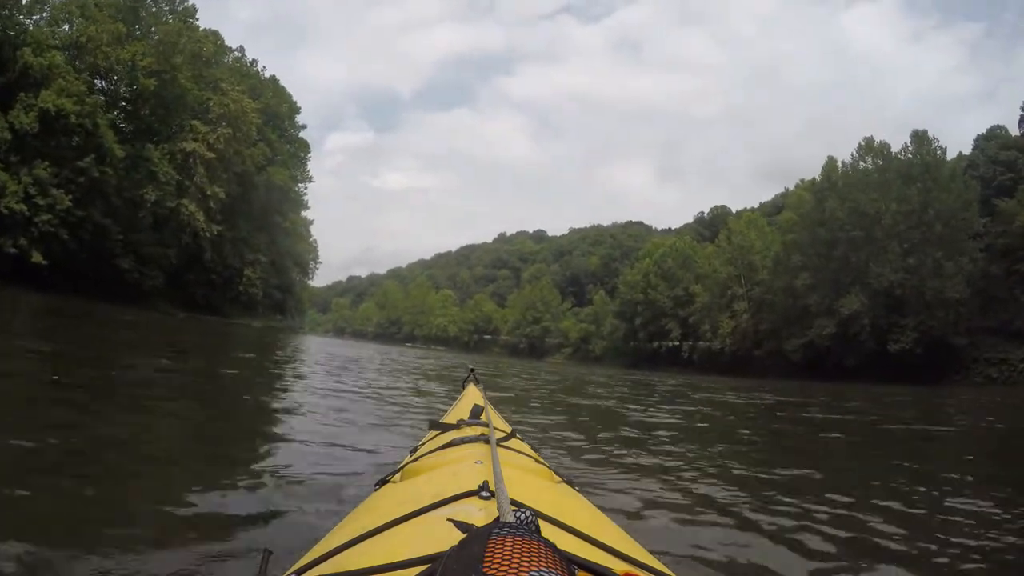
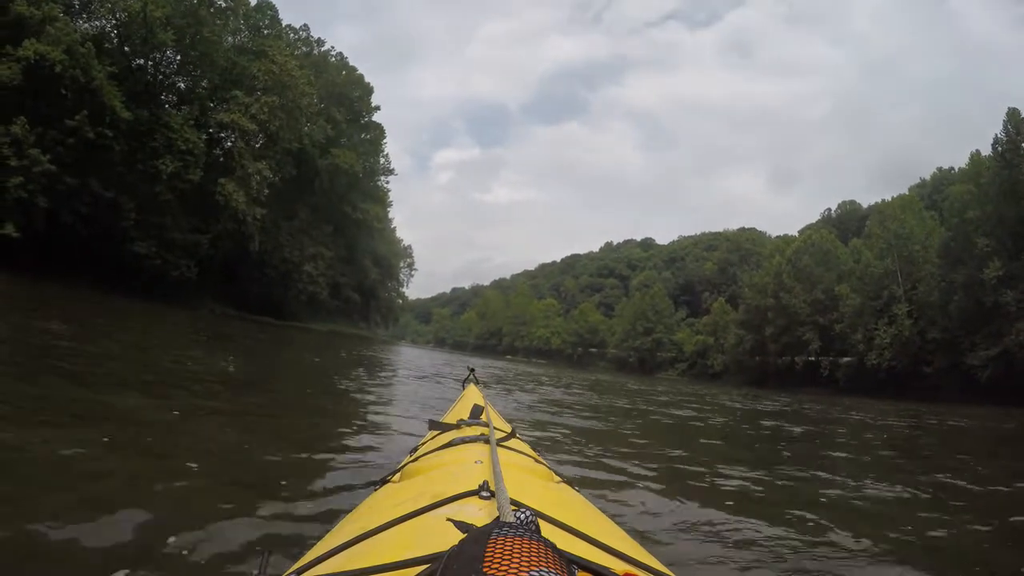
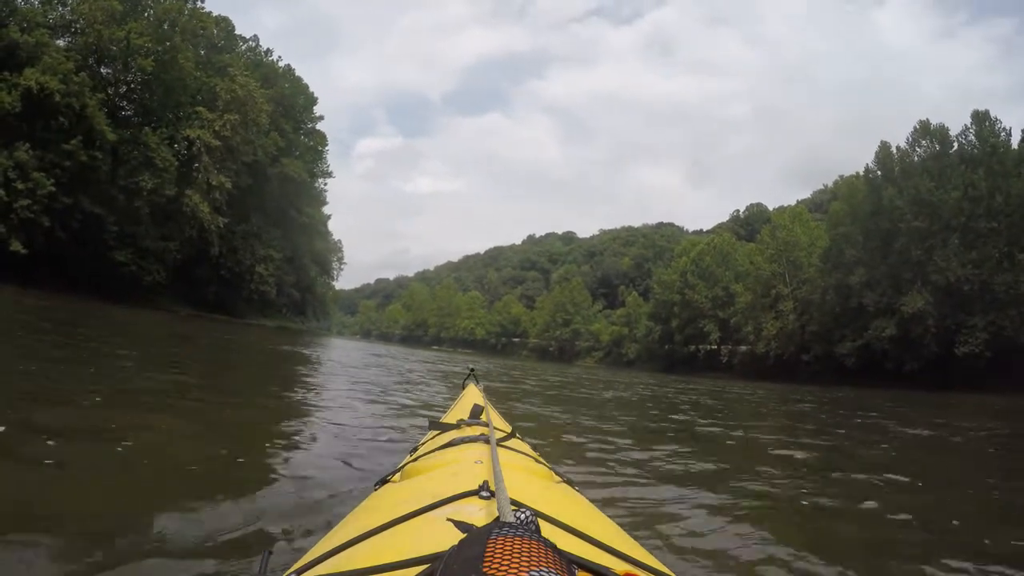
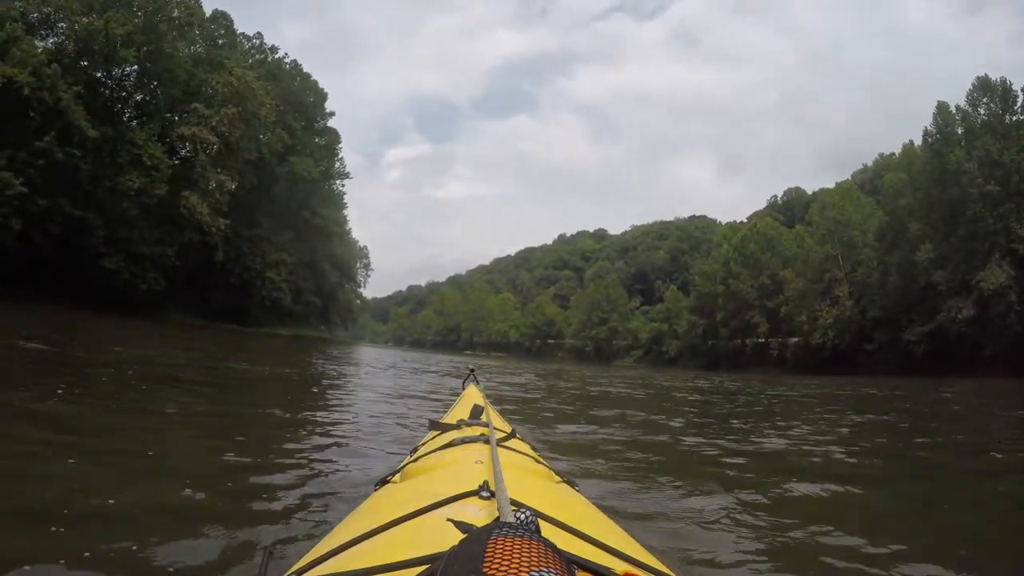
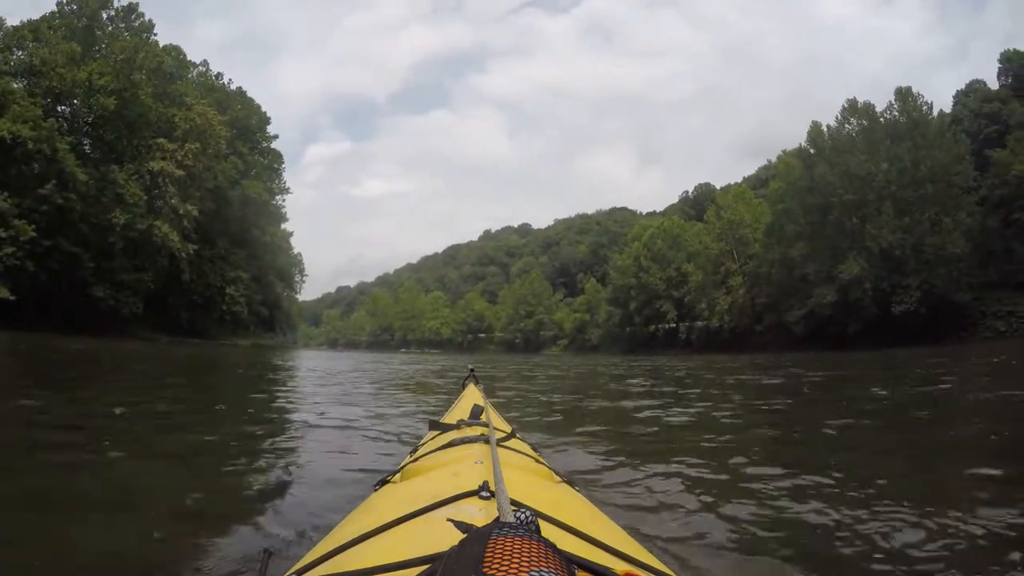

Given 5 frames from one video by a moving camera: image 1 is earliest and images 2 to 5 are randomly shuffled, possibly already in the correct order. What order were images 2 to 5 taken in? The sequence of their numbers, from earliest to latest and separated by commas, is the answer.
5, 3, 4, 2
